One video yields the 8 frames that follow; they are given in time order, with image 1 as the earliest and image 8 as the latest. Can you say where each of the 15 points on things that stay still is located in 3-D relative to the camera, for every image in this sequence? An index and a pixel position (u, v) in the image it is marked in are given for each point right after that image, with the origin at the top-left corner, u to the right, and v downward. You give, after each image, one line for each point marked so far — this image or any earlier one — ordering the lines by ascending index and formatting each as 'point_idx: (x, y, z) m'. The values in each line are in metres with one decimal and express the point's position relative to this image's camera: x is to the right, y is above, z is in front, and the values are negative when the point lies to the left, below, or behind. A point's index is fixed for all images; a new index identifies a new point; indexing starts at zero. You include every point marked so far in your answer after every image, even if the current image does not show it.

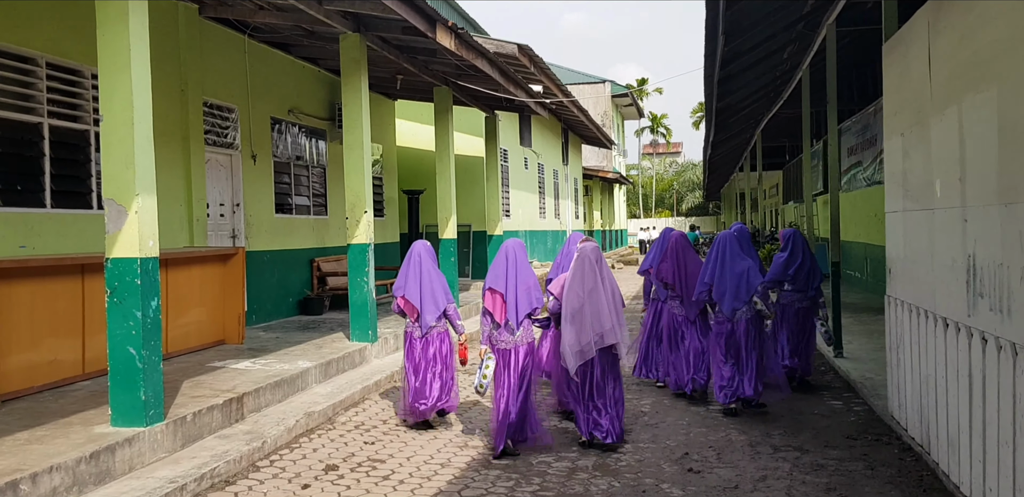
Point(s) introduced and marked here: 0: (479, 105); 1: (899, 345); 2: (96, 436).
0: (-0.6, +2.5, +12.8) m
1: (+2.3, -0.6, +4.6) m
2: (-2.5, -1.1, +4.5) m
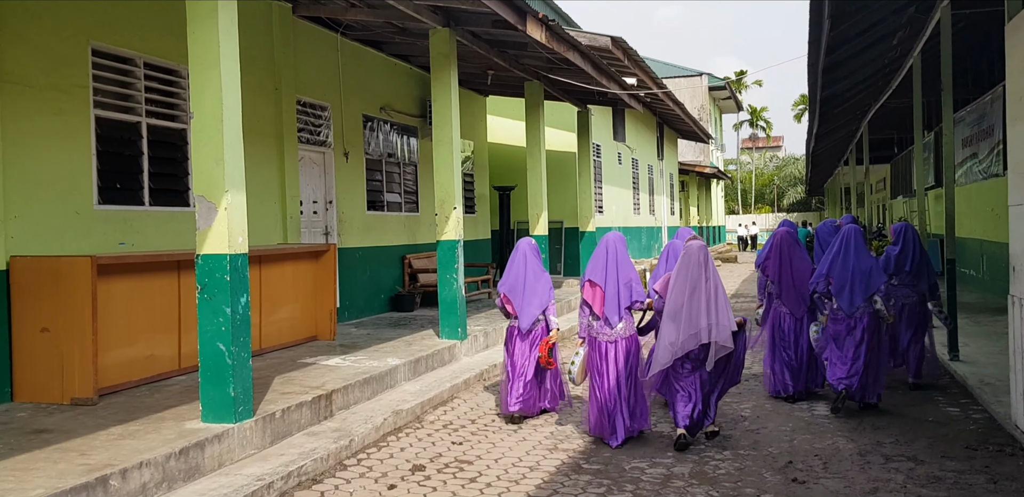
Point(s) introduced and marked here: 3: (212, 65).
0: (+1.0, +2.5, +12.5) m
1: (+2.8, -0.6, +4.0) m
2: (-2.0, -1.1, +4.5) m
3: (-1.9, +1.2, +4.7) m
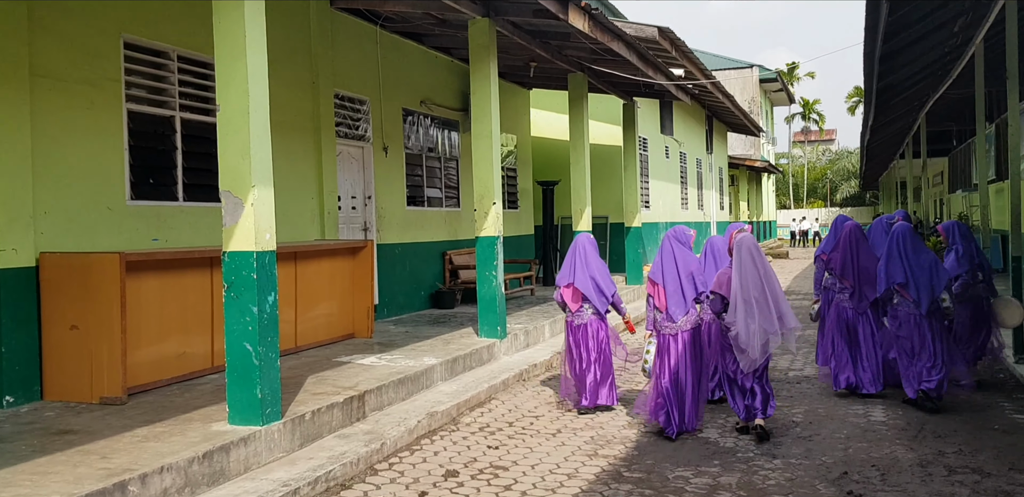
0: (+1.7, +2.6, +12.2) m
1: (+3.0, -0.6, +3.6) m
2: (-1.8, -1.1, +4.4) m
3: (-1.7, +1.2, +4.5) m
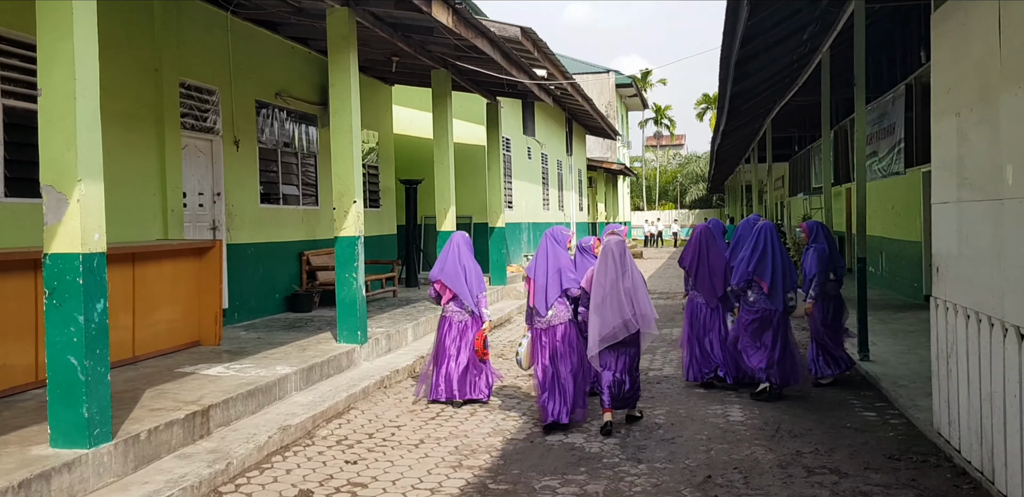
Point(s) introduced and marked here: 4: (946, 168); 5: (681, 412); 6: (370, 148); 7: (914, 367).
0: (-0.5, +2.6, +12.0) m
1: (+2.3, -0.6, +3.8) m
2: (-2.5, -1.1, +3.8) m
3: (-2.4, +1.2, +3.9) m
4: (+2.3, +0.4, +3.9) m
5: (+1.2, -1.2, +5.5) m
6: (-2.4, +1.7, +12.5) m
7: (+3.3, -1.0, +5.9) m
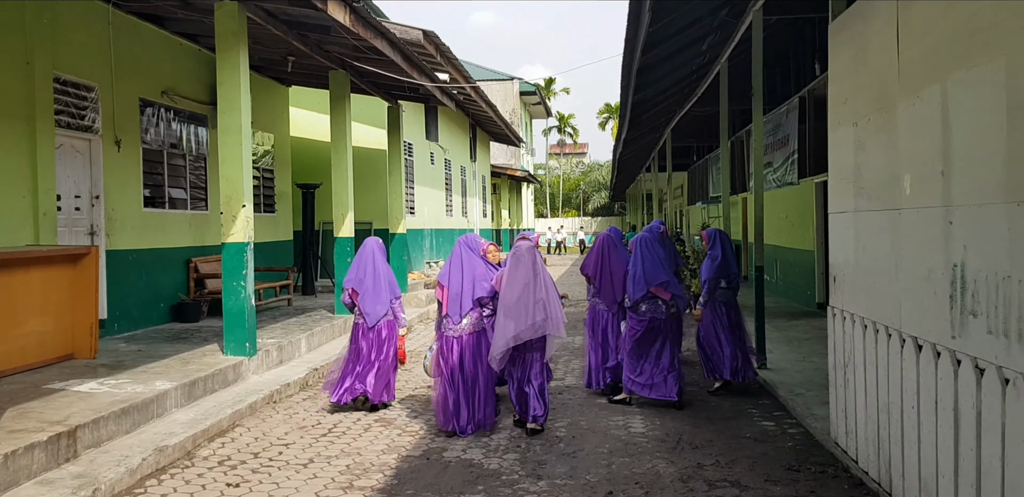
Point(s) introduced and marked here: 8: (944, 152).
0: (-2.1, +2.5, +11.7) m
1: (+1.7, -0.6, +3.9) m
2: (-3.0, -1.2, +3.2) m
3: (-2.9, +1.1, +3.4) m
4: (+1.8, +0.4, +4.0) m
5: (+0.5, -1.3, +5.4) m
6: (-4.0, +1.6, +11.9) m
7: (+2.4, -1.0, +6.1) m
8: (+1.6, +0.4, +2.8) m
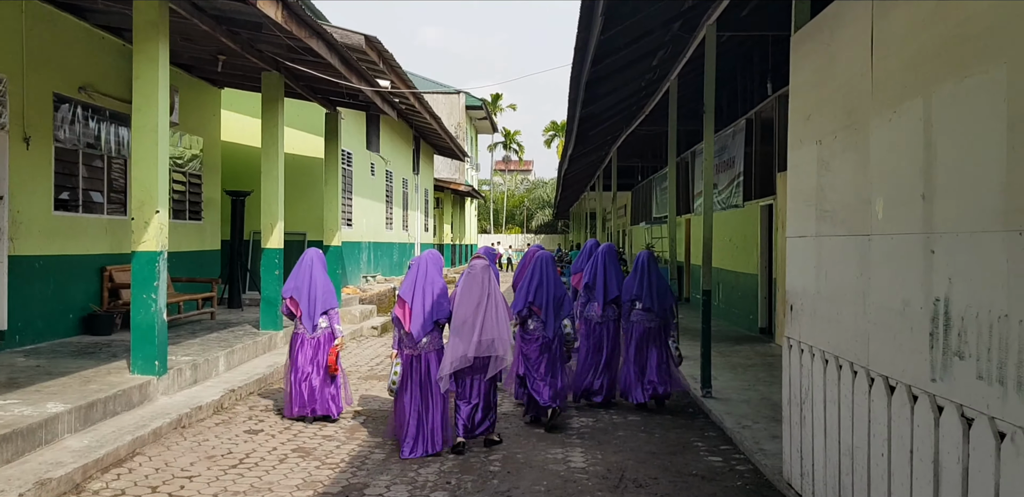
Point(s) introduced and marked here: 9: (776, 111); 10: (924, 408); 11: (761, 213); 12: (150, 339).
0: (-3.0, +2.3, +11.1) m
1: (+1.4, -0.8, +3.6) m
2: (-3.3, -1.2, +2.5) m
3: (-3.2, +1.1, +2.7) m
4: (+1.5, +0.2, +3.7) m
5: (0.0, -1.4, +5.0) m
6: (-4.9, +1.4, +11.2) m
7: (+1.9, -1.2, +5.8) m
8: (+1.4, +0.3, +2.5) m
9: (+3.1, +1.6, +8.7) m
10: (+1.4, -0.5, +2.5) m
11: (+3.2, +0.5, +9.6) m
12: (-3.4, -0.9, +6.9) m
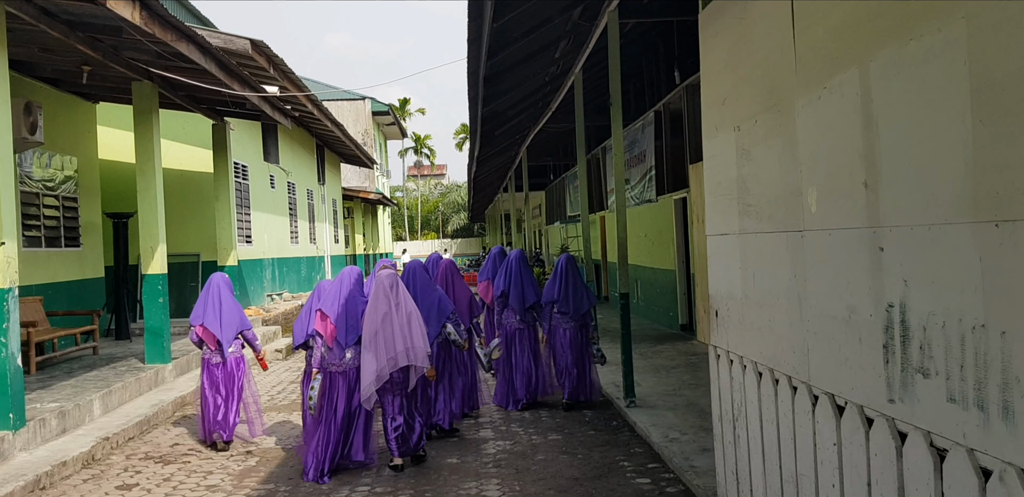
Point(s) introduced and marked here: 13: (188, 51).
0: (-4.4, +2.0, +10.3) m
1: (+1.0, -0.8, +3.2) m
2: (-3.6, -1.4, +1.6) m
3: (-3.6, +0.9, +1.9) m
4: (+0.9, +0.2, +3.3) m
5: (-0.5, -1.5, +4.4) m
6: (-6.2, +1.0, +10.1) m
7: (+1.3, -1.2, +5.5) m
8: (+1.0, +0.3, +2.1) m
9: (+2.0, +1.7, +8.5) m
10: (+1.0, -0.5, +2.1) m
11: (+2.0, +0.5, +9.3) m
12: (-4.1, -1.1, +6.0) m
13: (-2.9, +1.8, +6.7) m
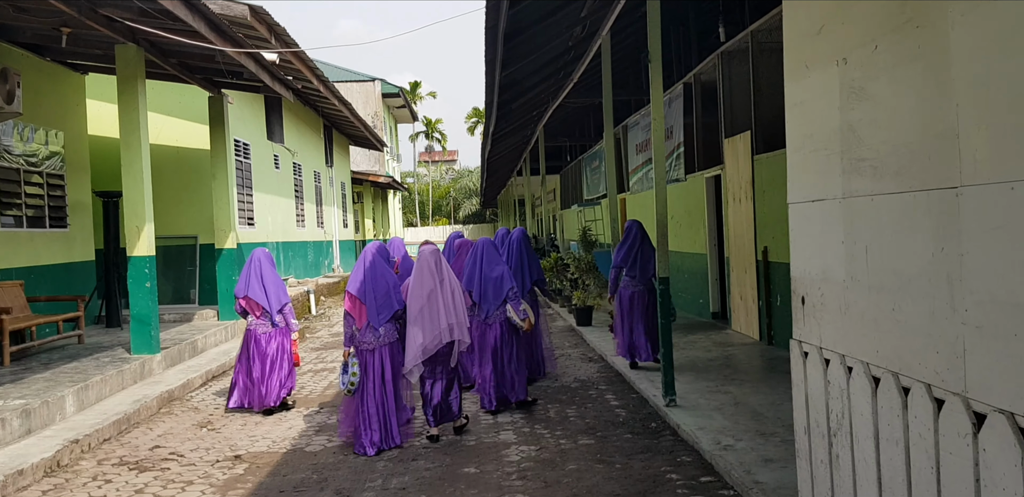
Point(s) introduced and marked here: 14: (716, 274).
0: (-4.1, +2.2, +9.6) m
1: (+1.1, -0.6, +2.5) m
2: (-3.5, -1.3, +1.0) m
3: (-3.5, +1.0, +1.2) m
4: (+1.1, +0.4, +2.6) m
5: (-0.4, -1.4, +3.8) m
6: (-6.0, +1.3, +9.5) m
7: (+1.4, -1.1, +4.8) m
8: (+1.1, +0.4, +1.4) m
9: (+2.2, +1.9, +7.8) m
10: (+1.2, -0.4, +1.4) m
11: (+2.3, +0.7, +8.6) m
12: (-4.0, -1.0, +5.3) m
13: (-2.8, +2.0, +6.0) m
14: (+2.4, -0.3, +8.7) m
